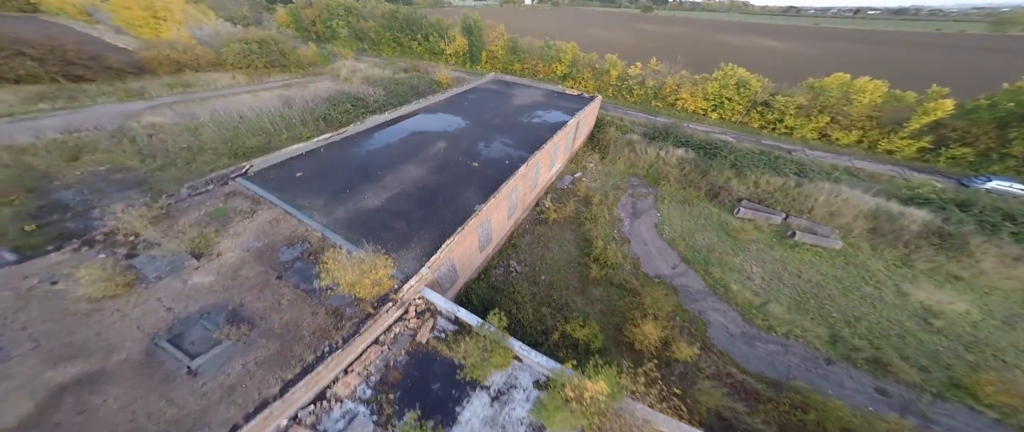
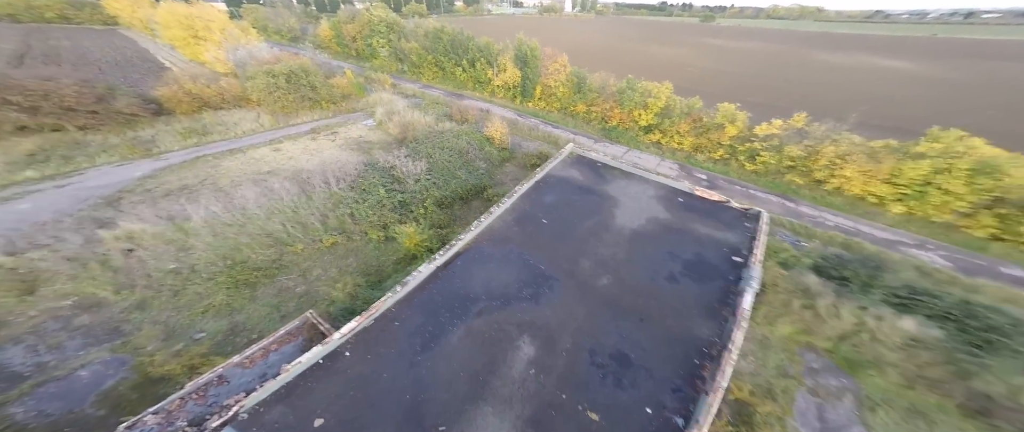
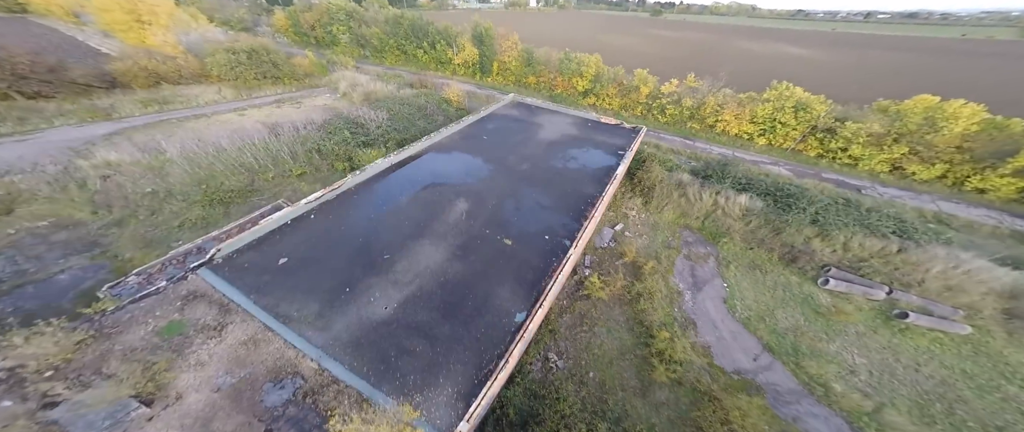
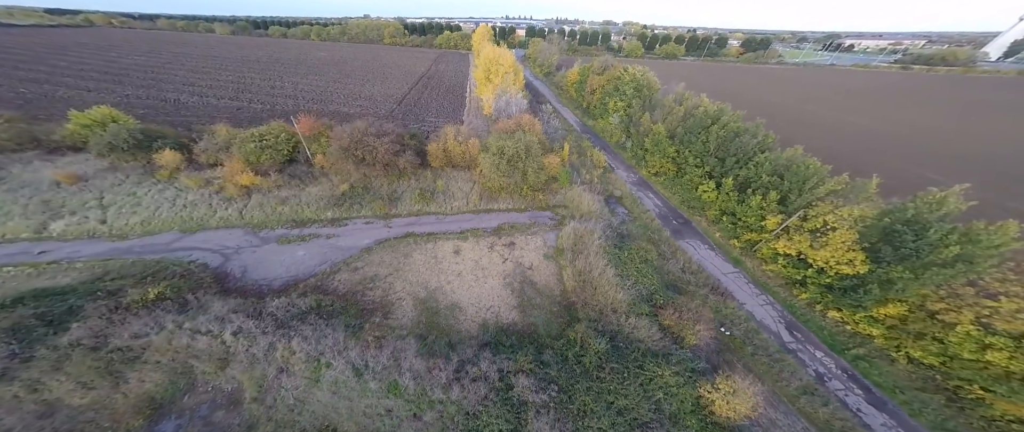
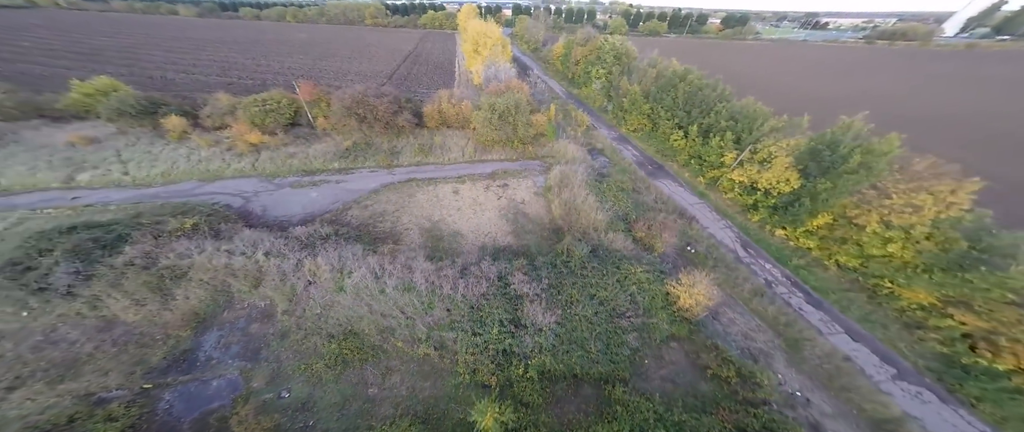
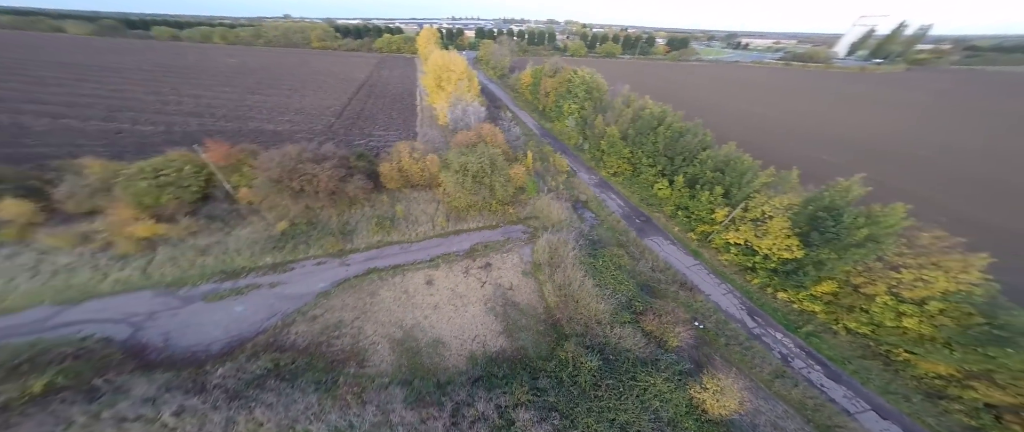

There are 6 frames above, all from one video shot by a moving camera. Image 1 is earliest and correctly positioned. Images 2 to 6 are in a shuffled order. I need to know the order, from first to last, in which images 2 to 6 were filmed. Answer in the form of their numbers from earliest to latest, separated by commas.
3, 2, 5, 4, 6
